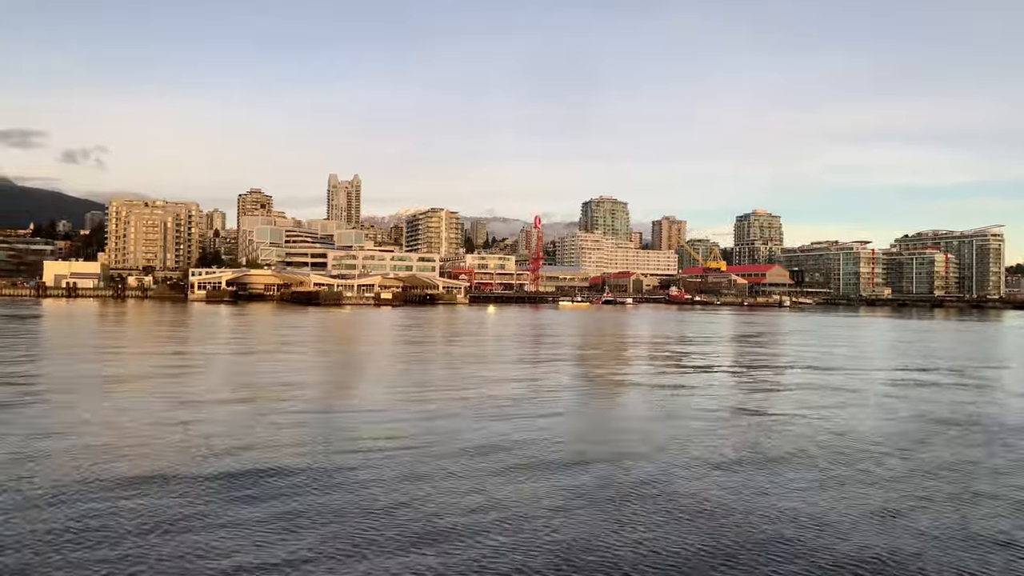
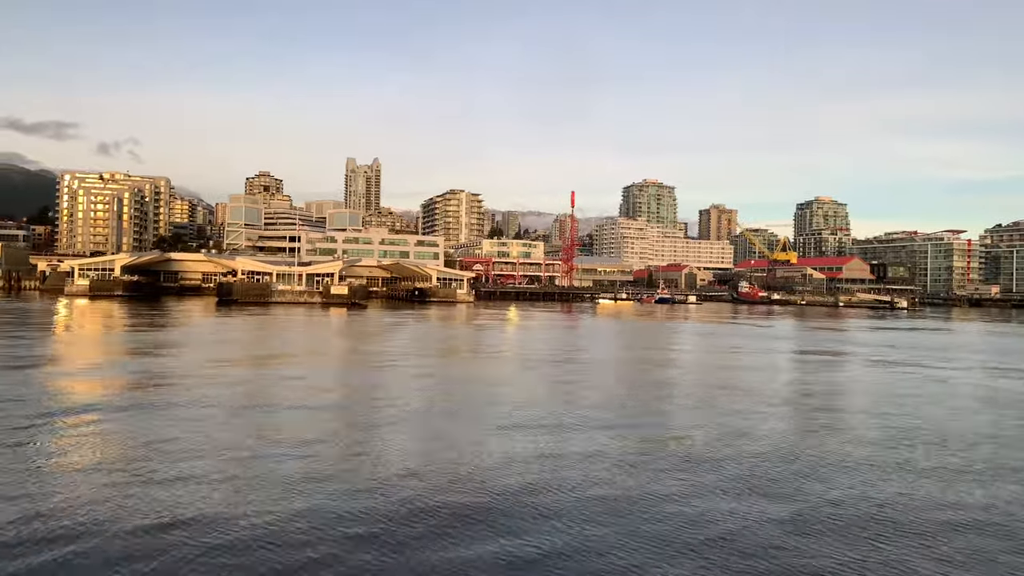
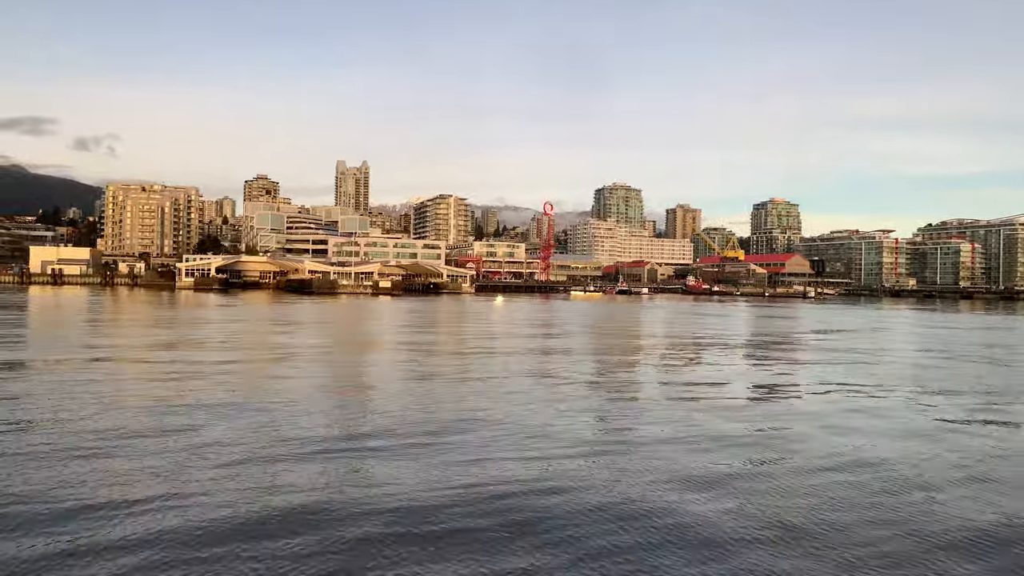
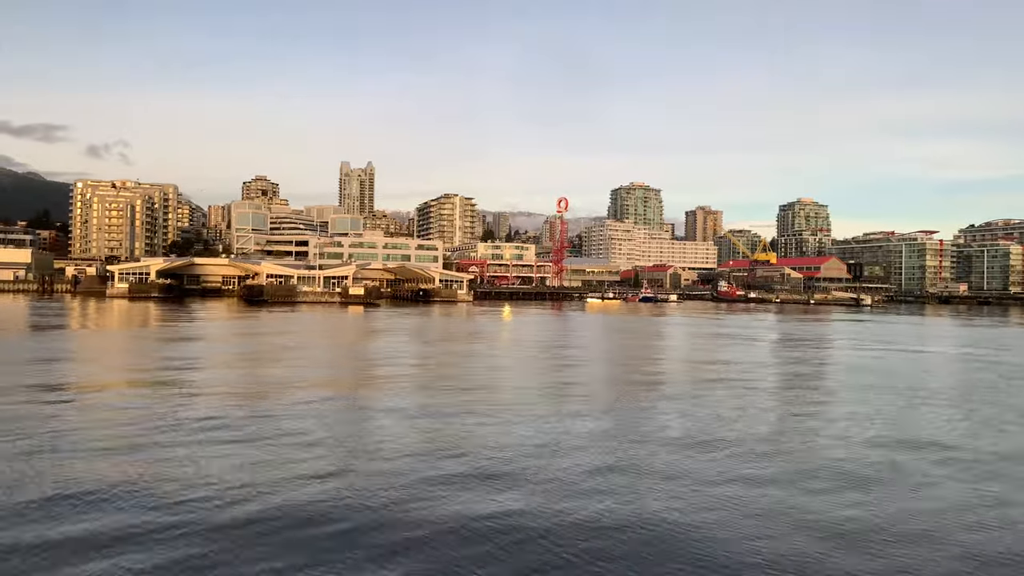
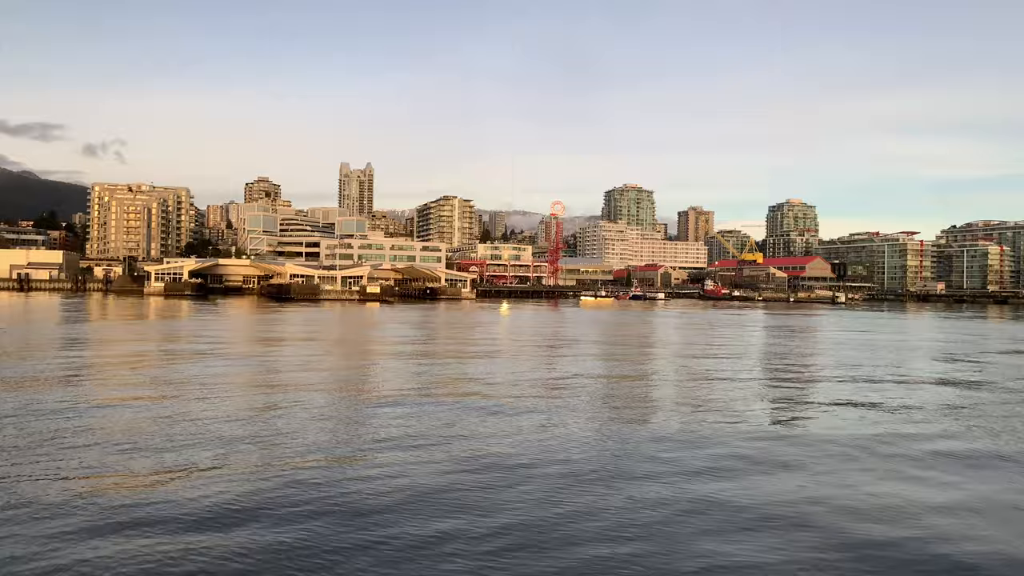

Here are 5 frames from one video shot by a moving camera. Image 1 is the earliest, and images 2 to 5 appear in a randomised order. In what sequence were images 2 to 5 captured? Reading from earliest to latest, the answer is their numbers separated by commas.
3, 5, 4, 2
